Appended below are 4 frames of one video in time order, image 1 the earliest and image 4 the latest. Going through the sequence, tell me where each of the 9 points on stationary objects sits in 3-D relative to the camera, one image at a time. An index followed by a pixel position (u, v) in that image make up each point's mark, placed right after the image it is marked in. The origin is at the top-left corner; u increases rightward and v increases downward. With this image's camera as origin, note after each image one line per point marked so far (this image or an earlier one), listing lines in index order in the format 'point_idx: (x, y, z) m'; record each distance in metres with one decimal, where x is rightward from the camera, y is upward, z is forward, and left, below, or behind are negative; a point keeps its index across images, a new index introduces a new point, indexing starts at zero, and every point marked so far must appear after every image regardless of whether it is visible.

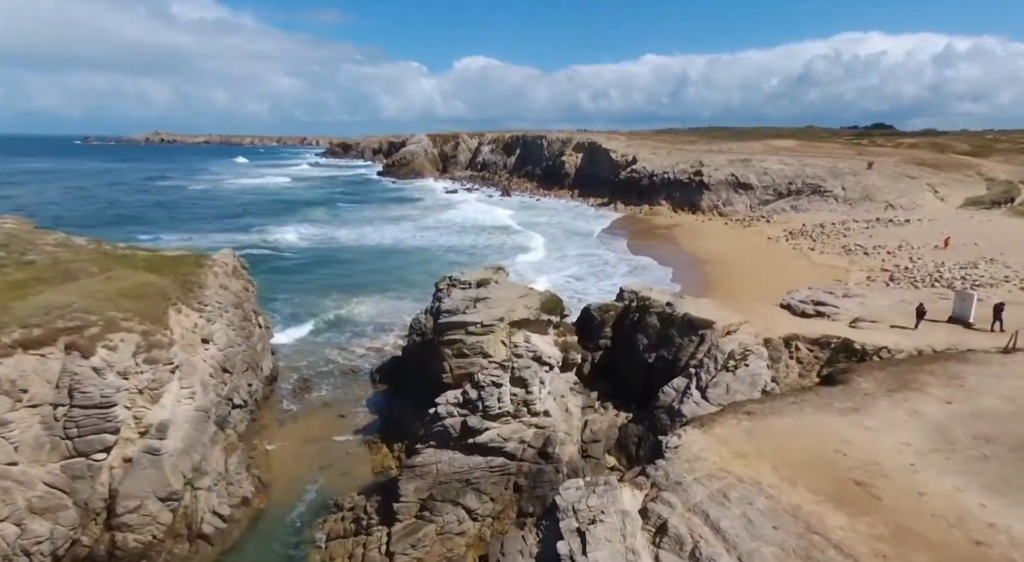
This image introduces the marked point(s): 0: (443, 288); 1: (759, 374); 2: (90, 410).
0: (-1.8, -0.2, +16.7) m
1: (+4.9, -1.9, +12.3) m
2: (-6.5, -2.0, +9.5) m
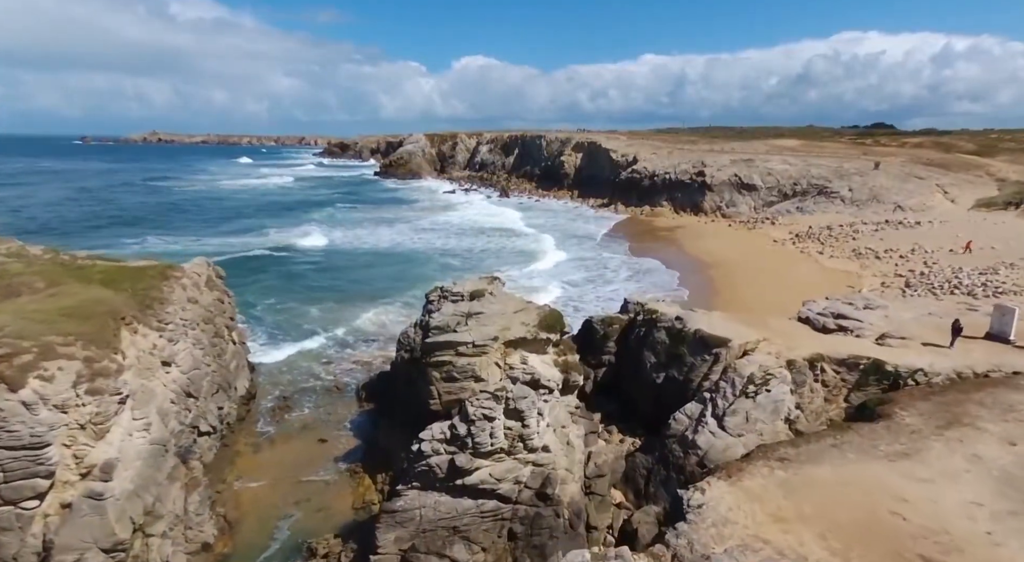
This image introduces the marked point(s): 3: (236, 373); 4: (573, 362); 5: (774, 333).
0: (-1.9, -0.5, +15.4) m
1: (+4.8, -2.1, +11.0) m
2: (-6.6, -2.3, +8.3) m
3: (-6.5, -2.2, +14.6) m
4: (+1.3, -1.7, +13.0) m
5: (+5.7, -1.1, +13.3) m
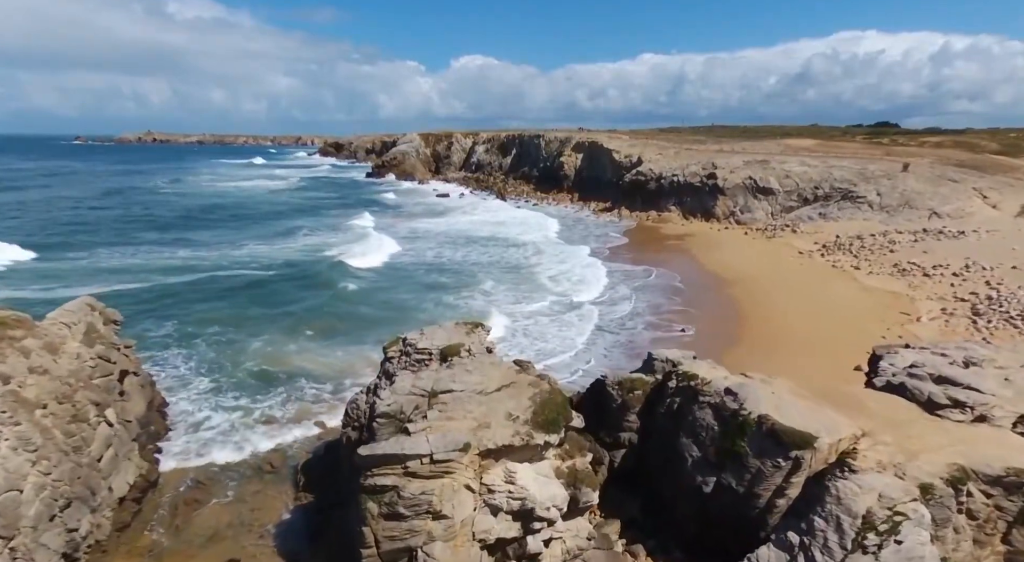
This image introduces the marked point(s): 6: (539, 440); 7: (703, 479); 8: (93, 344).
0: (-2.2, -1.5, +11.3) m
1: (+4.5, -3.1, +6.9) m
2: (-6.8, -3.2, +4.1) m
3: (-6.8, -3.1, +10.5) m
4: (+1.0, -2.6, +8.9) m
5: (+5.4, -2.1, +9.2) m
6: (+0.4, -2.1, +8.3) m
7: (+2.9, -3.0, +9.5) m
8: (-7.7, -1.1, +11.4) m
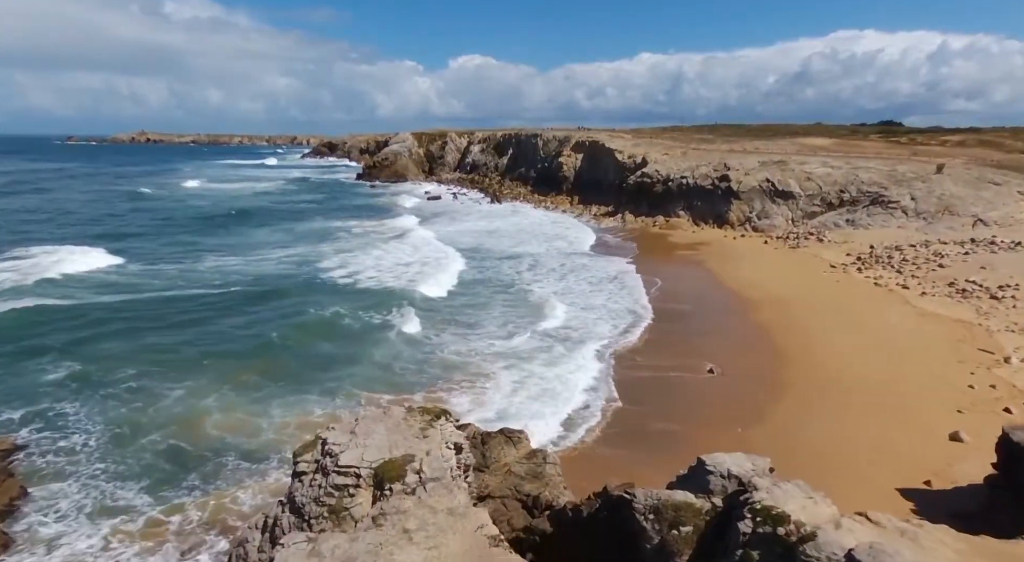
0: (-2.5, -2.4, +7.0) m
1: (+4.3, -4.0, +2.6) m
2: (-7.1, -4.2, -0.2) m
3: (-7.0, -4.0, +6.2) m
4: (+0.8, -3.6, +4.6) m
5: (+5.1, -3.0, +5.0) m
6: (+0.1, -3.0, +4.1) m
7: (+2.6, -3.9, +5.3) m
8: (-8.0, -2.1, +7.1) m
